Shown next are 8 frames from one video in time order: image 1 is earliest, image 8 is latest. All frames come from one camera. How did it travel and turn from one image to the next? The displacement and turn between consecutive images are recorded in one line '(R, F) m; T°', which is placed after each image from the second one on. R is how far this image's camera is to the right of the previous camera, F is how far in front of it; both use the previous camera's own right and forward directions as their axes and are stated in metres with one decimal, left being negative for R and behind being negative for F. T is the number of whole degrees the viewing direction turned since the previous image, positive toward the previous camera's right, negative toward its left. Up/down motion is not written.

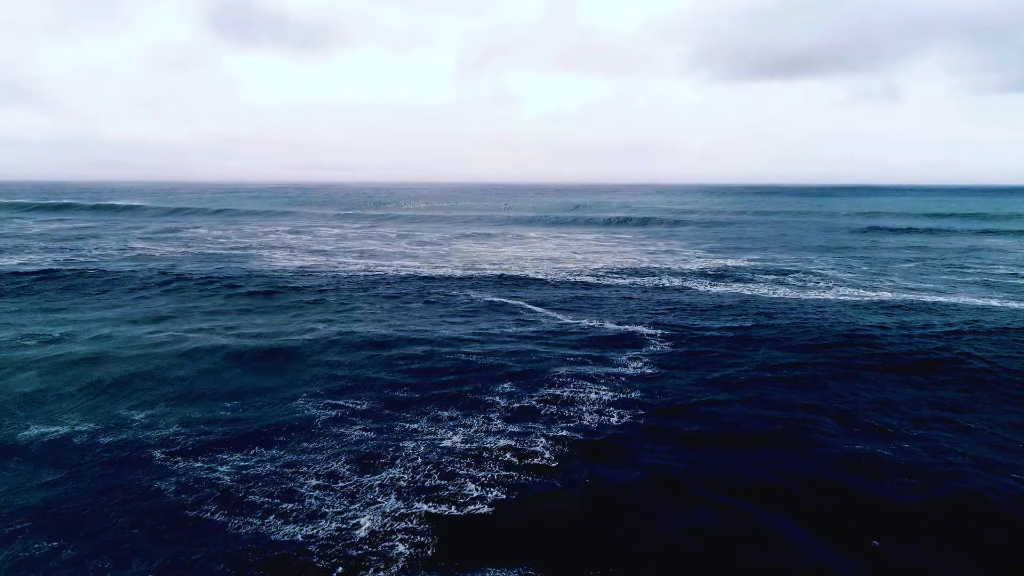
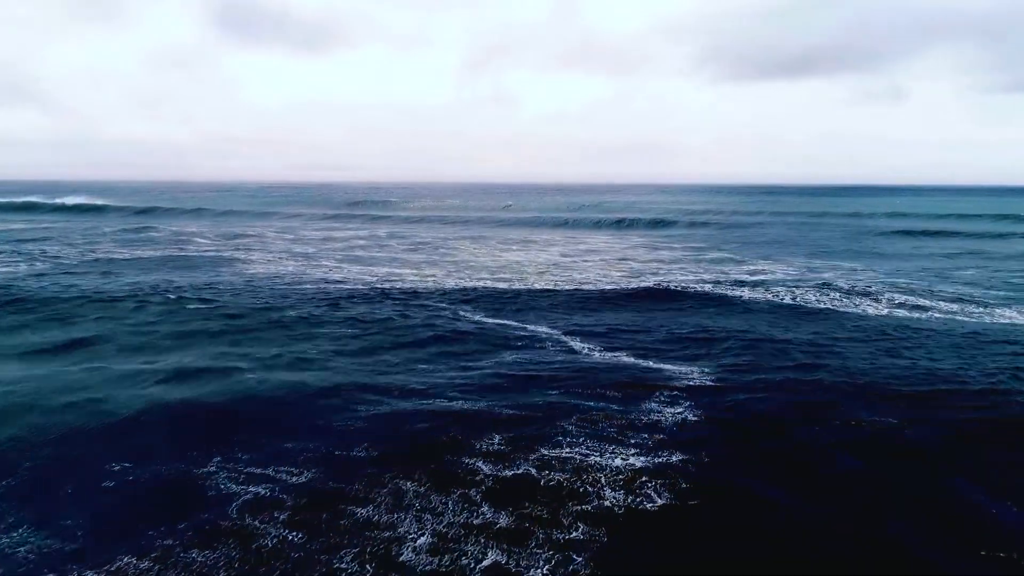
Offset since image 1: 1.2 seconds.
(+0.1, +2.6) m; 0°
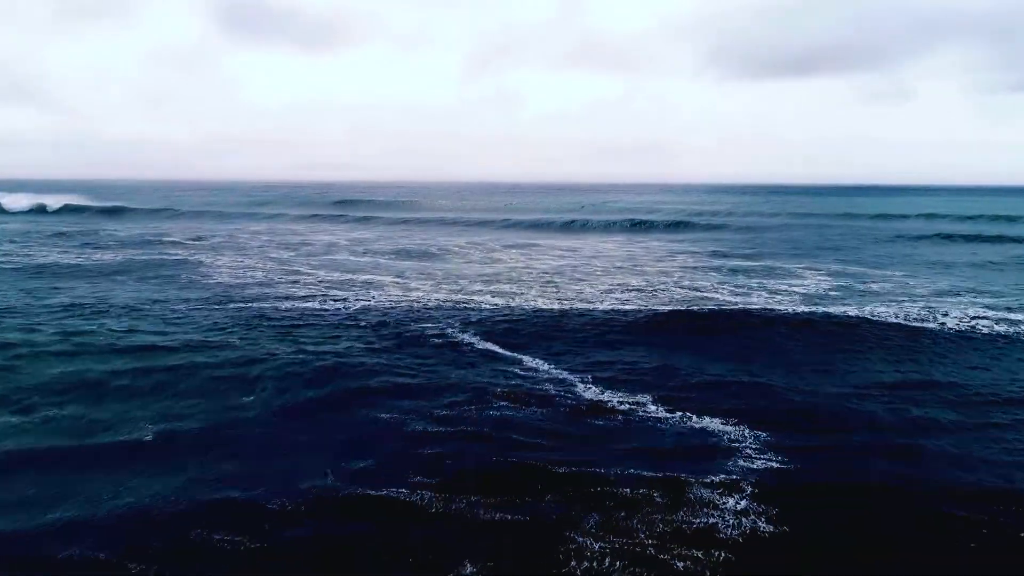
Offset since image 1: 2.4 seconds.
(+0.2, +2.7) m; 0°
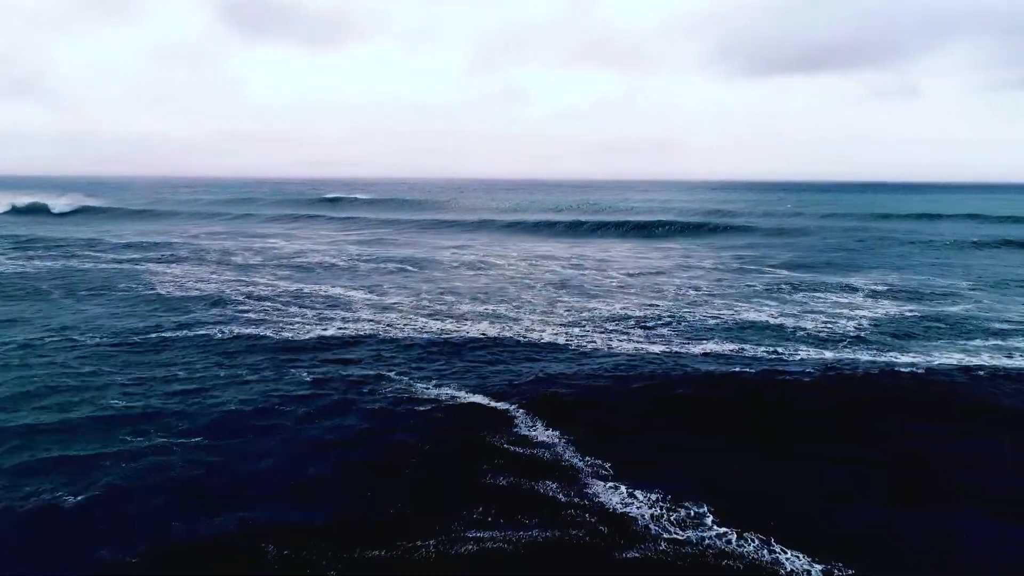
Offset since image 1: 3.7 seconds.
(+0.2, +3.2) m; 0°
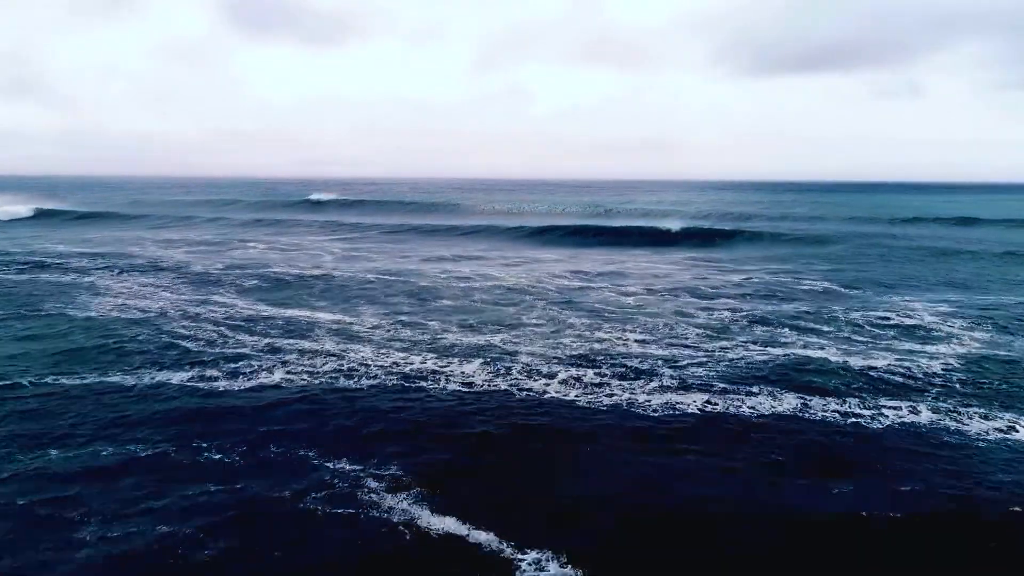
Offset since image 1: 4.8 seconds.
(+0.1, +2.6) m; 0°
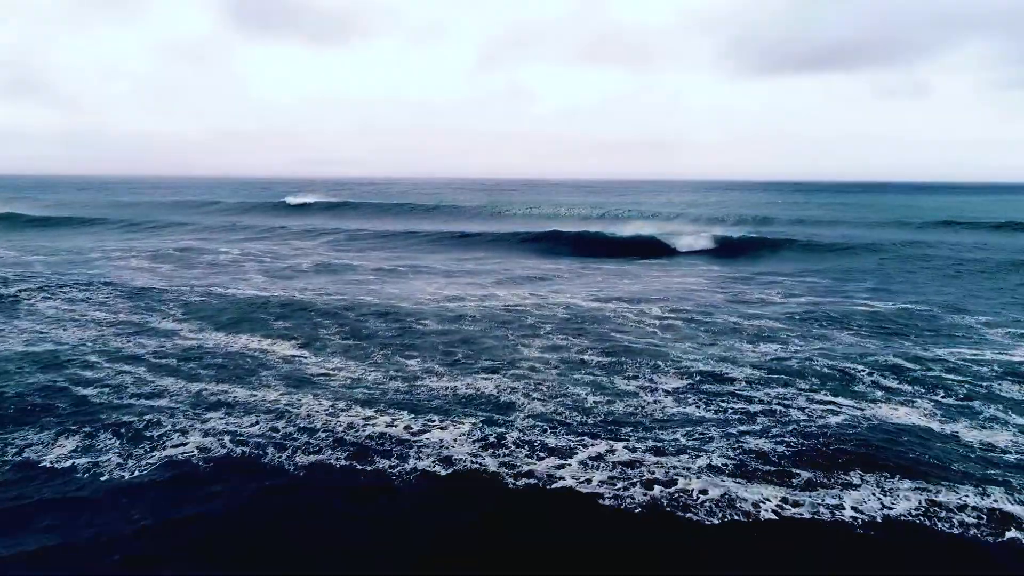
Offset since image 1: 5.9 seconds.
(+0.1, +2.7) m; 0°
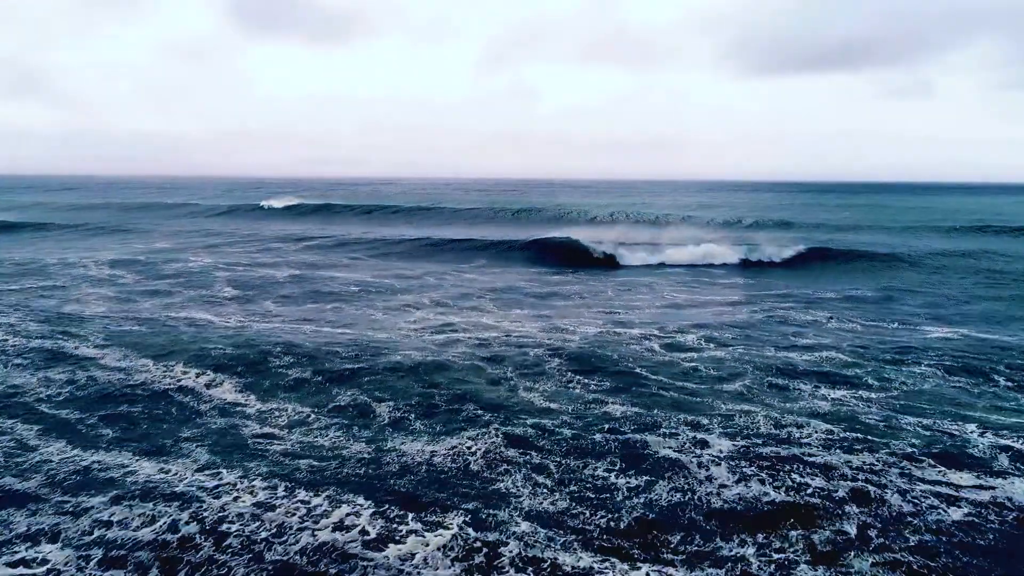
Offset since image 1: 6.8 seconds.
(0.0, +2.4) m; 0°
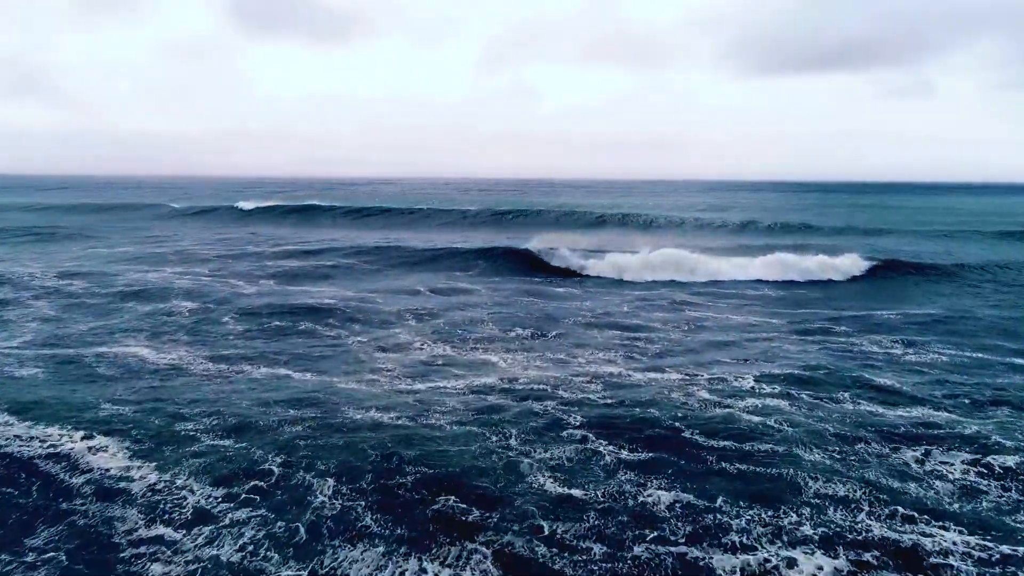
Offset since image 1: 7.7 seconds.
(0.0, +2.4) m; 0°
